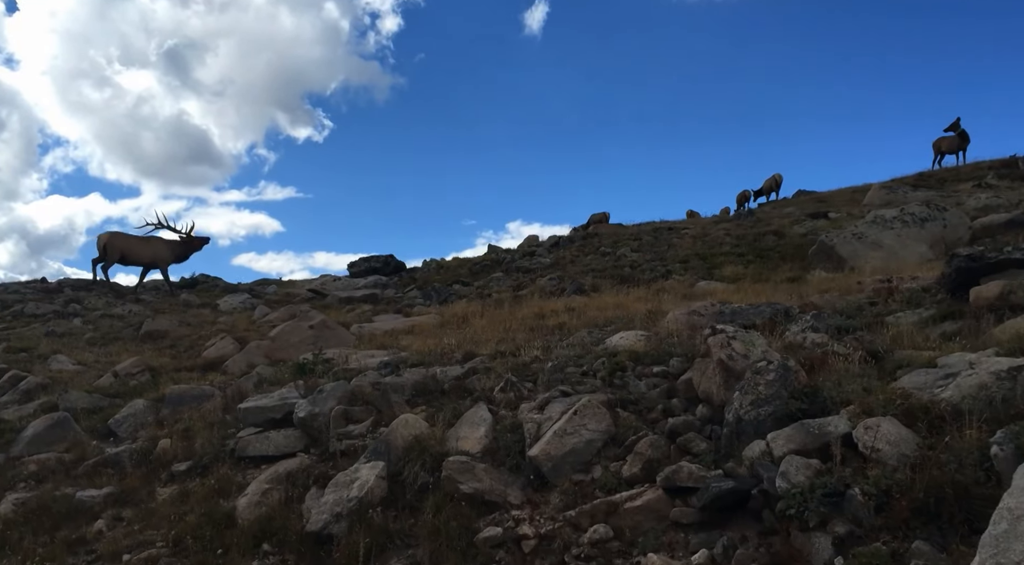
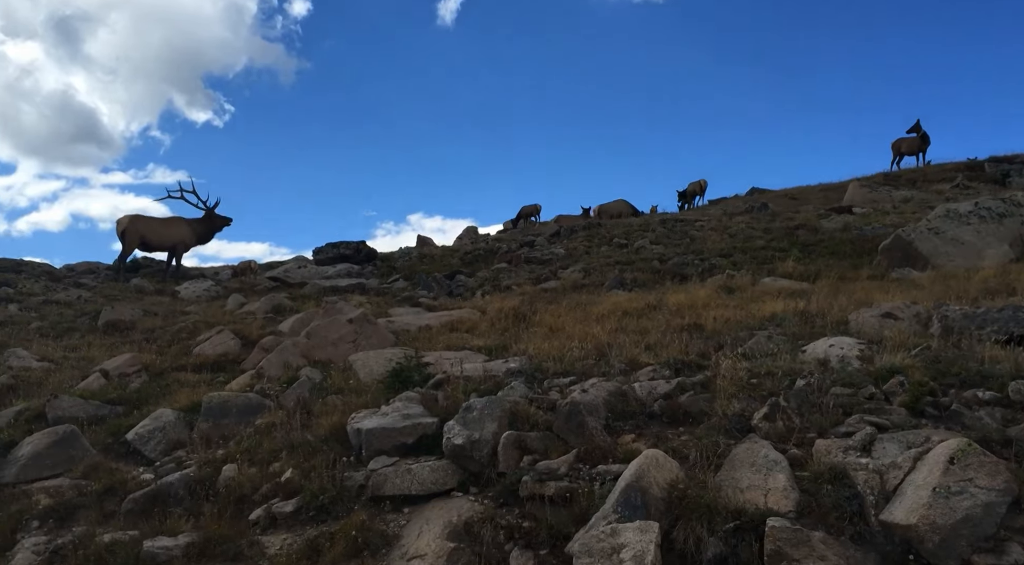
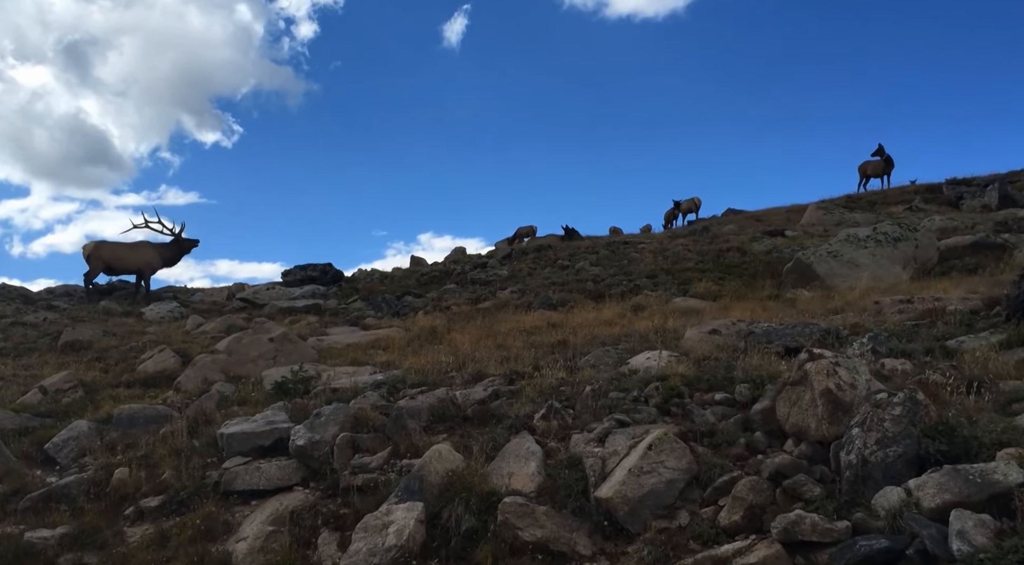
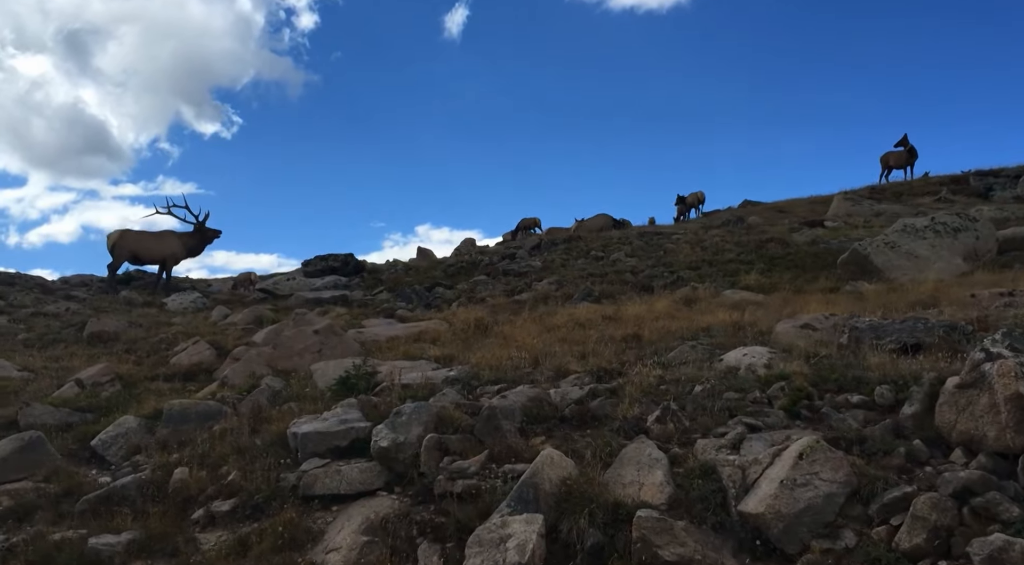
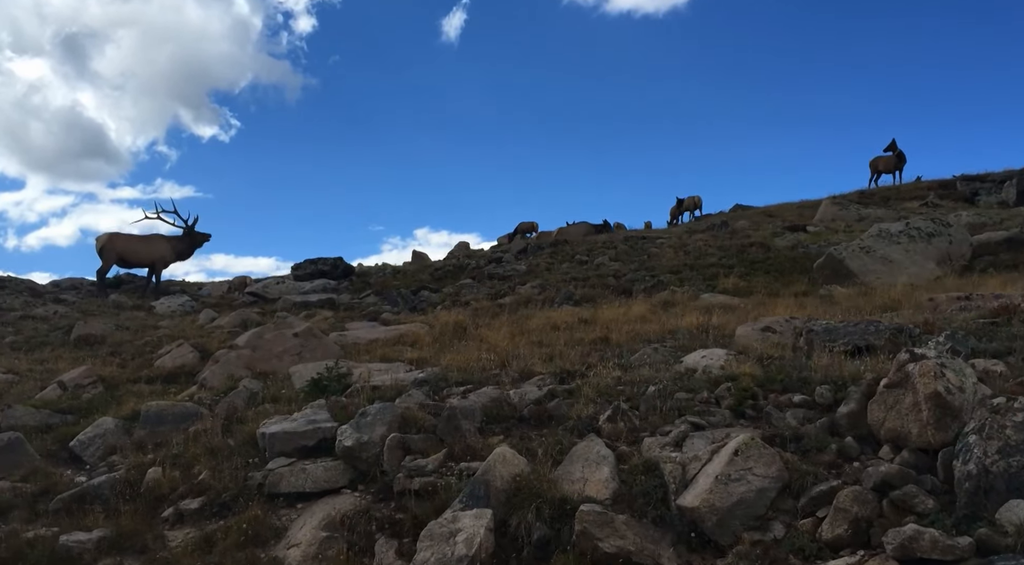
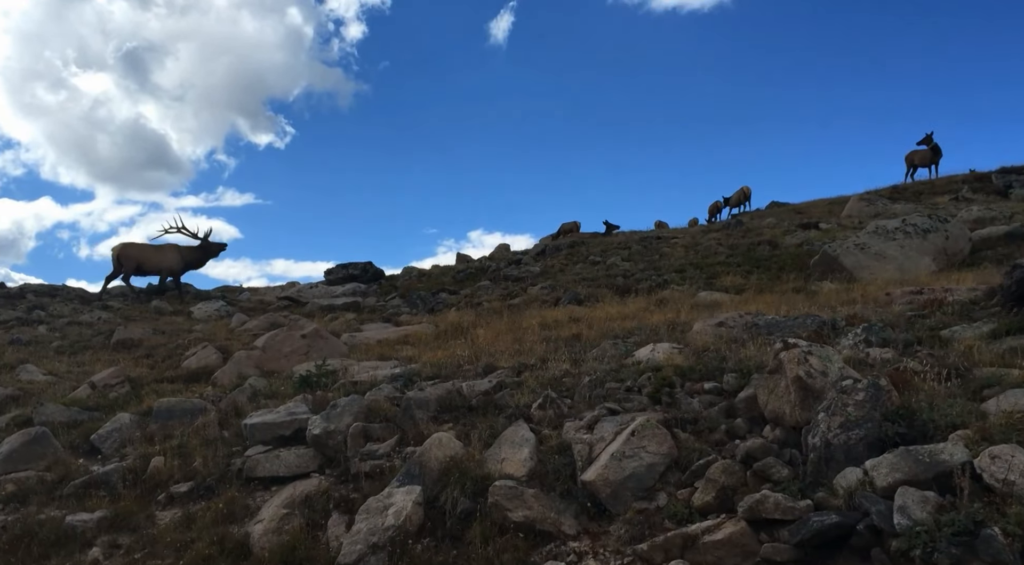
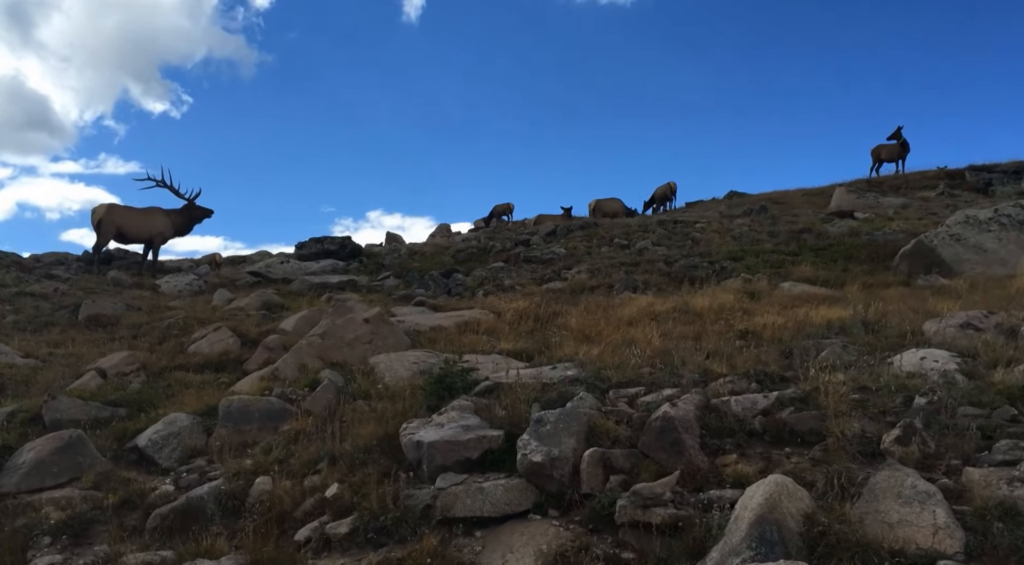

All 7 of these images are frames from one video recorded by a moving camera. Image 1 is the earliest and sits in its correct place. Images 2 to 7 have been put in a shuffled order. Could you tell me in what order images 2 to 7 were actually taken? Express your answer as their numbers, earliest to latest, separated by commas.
6, 3, 5, 4, 2, 7
